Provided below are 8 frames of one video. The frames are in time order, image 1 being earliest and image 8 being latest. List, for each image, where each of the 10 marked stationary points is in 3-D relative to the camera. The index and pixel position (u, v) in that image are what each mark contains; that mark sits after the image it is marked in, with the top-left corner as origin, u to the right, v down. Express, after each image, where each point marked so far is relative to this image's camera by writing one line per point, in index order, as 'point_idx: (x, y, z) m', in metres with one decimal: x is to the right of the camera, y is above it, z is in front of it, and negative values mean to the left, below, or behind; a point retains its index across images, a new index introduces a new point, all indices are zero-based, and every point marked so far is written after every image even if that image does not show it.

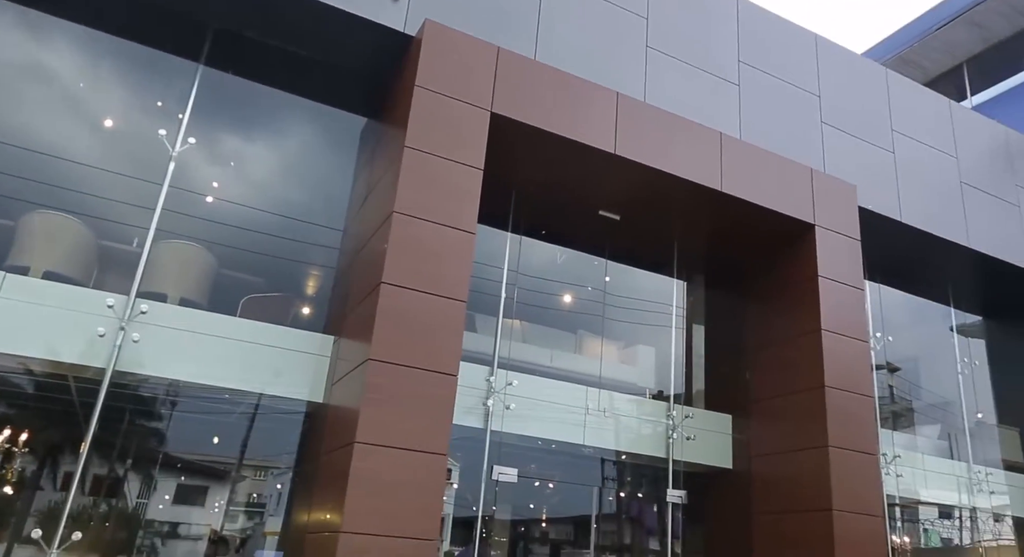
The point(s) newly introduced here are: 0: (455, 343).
0: (-0.4, -0.5, +5.8) m
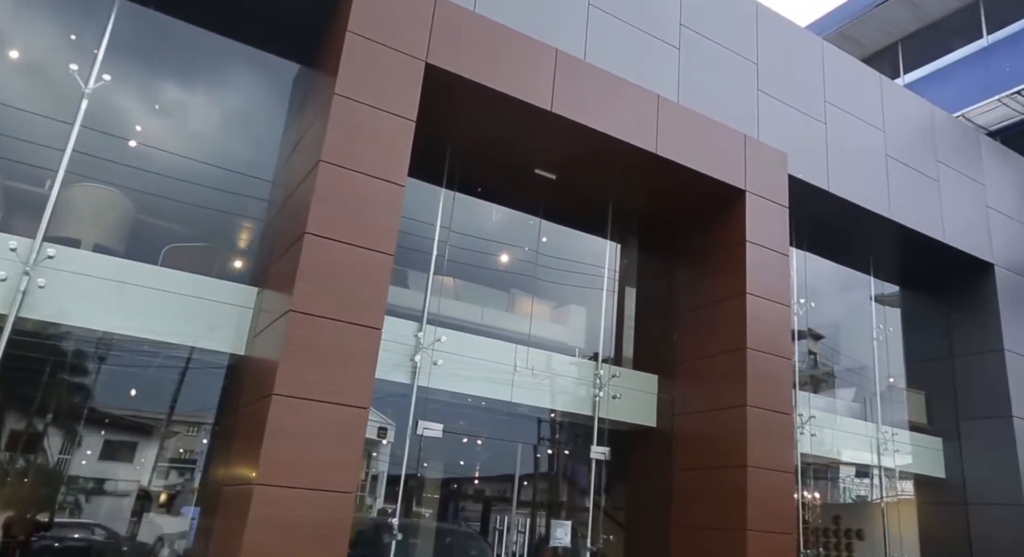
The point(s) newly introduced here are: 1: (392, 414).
0: (-1.0, -0.1, +5.8) m
1: (-1.1, -1.2, +7.0) m
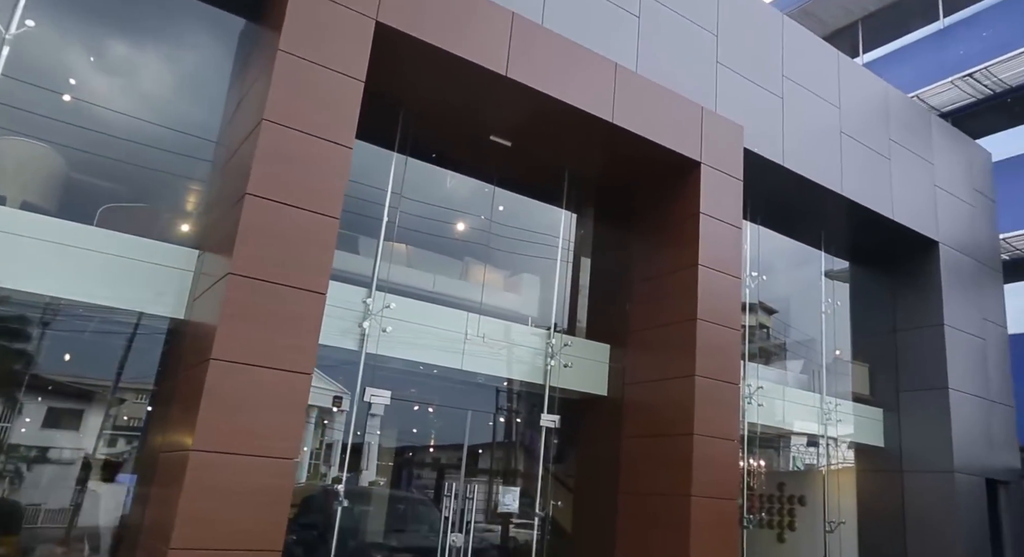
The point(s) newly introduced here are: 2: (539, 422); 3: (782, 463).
0: (-1.4, +0.1, +5.6) m
1: (-1.5, -0.9, +6.9) m
2: (+0.3, -1.5, +8.0) m
3: (+3.4, -2.3, +9.7) m
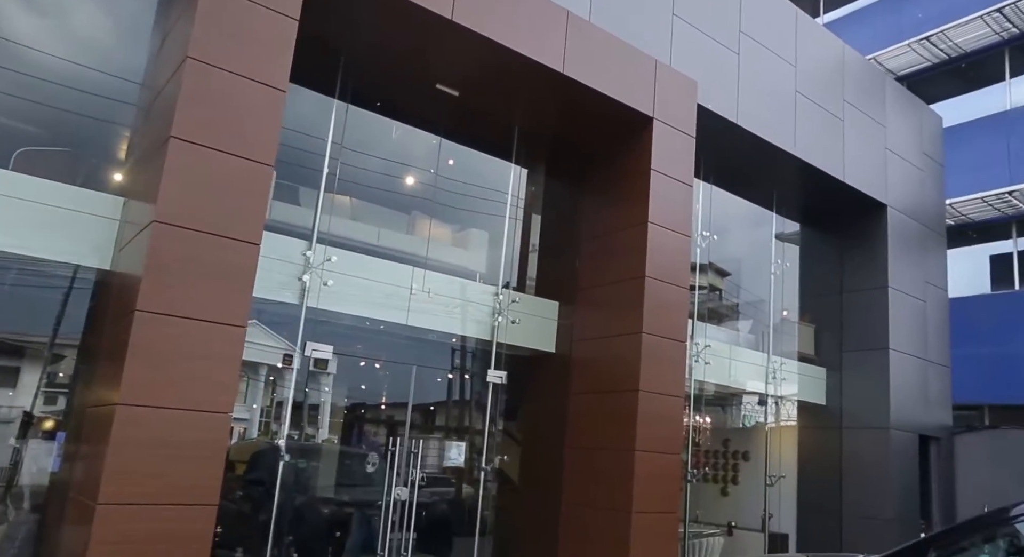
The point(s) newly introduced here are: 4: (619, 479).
0: (-1.8, +0.5, +5.4) m
1: (-2.0, -0.5, +6.7) m
2: (-0.3, -1.0, +8.0) m
3: (+2.7, -1.8, +9.8) m
4: (+1.0, -1.9, +7.2) m
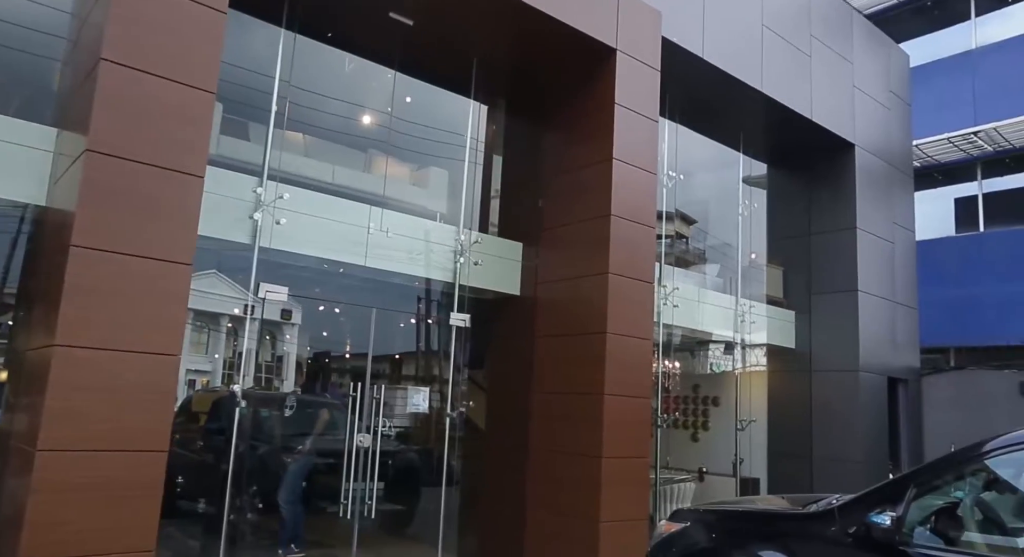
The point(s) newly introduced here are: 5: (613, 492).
0: (-2.1, +0.9, +5.1) m
1: (-2.3, 0.0, +6.4) m
2: (-0.6, -0.5, +7.8) m
3: (+2.3, -1.1, +9.8) m
4: (+0.7, -1.3, +7.1) m
5: (+0.9, -1.9, +6.9) m
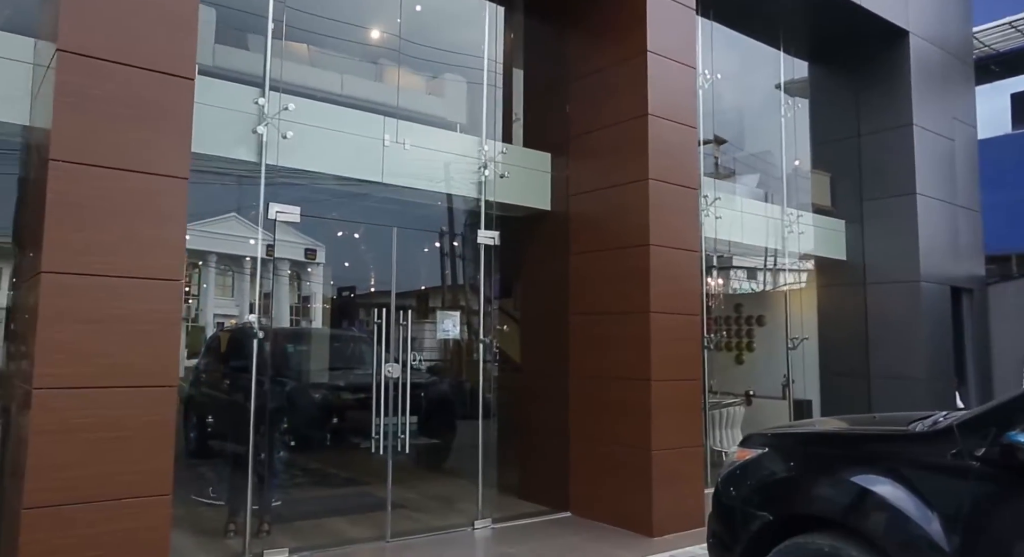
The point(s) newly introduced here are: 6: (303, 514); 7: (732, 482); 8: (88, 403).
0: (-1.9, +1.4, +4.5) m
1: (-2.1, +0.6, +5.9) m
2: (-0.3, +0.3, +7.2) m
3: (+2.7, 0.0, +9.2) m
4: (+1.0, -0.5, +6.6) m
5: (+1.3, -1.1, +6.4) m
6: (-1.8, -2.0, +6.6) m
7: (+1.1, -1.1, +4.0) m
8: (-2.2, -0.6, +3.9) m
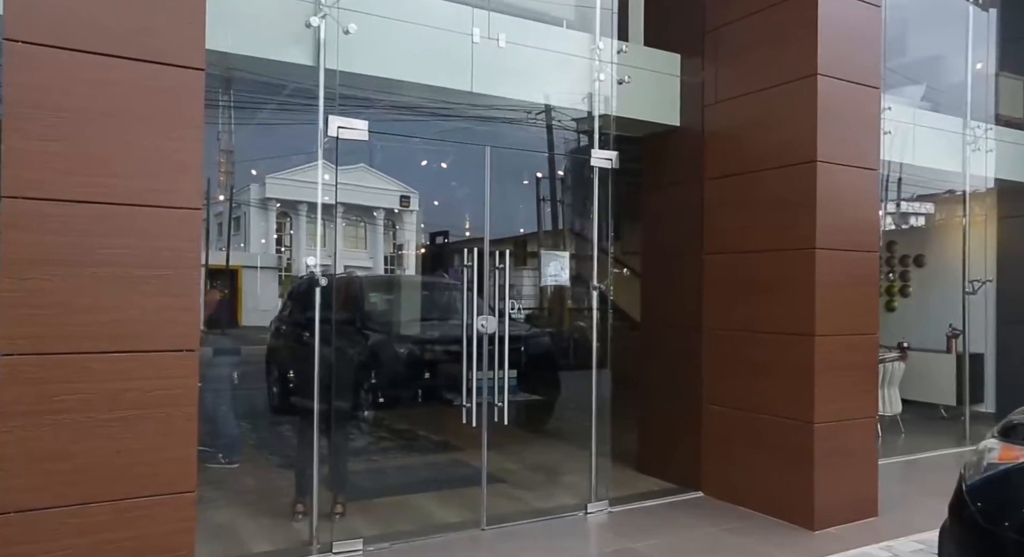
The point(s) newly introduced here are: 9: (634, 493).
0: (-1.3, +1.7, +3.4) m
1: (-1.3, +1.0, +4.8) m
2: (+0.6, +0.8, +5.9) m
3: (+3.8, +0.7, +7.5) m
4: (+1.8, 0.0, +5.2) m
5: (+2.1, -0.7, +5.0) m
6: (-0.9, -1.5, +5.6) m
7: (+1.7, -0.8, +2.7) m
8: (-1.7, -0.4, +3.0) m
9: (+0.9, -1.7, +6.0) m
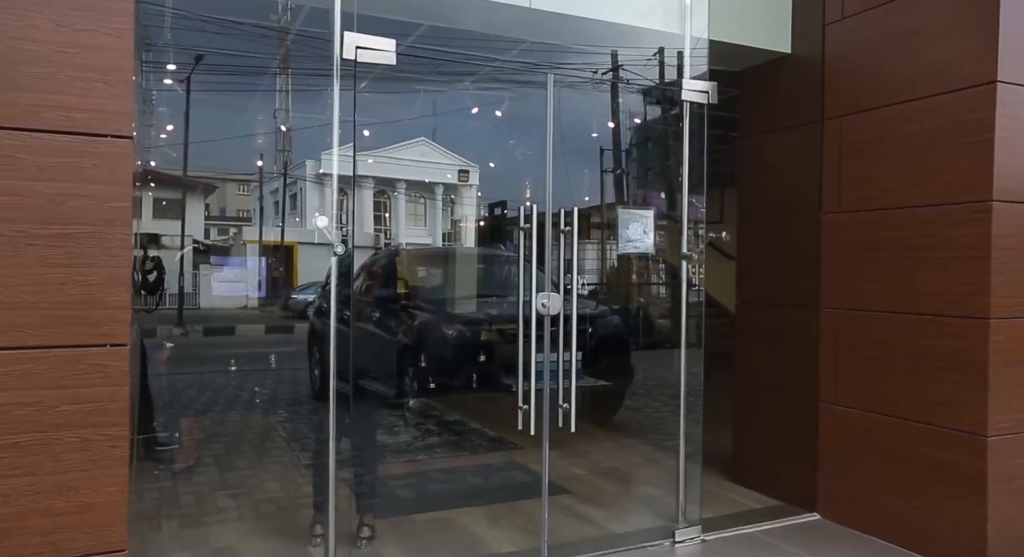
0: (-1.1, +1.8, +2.3) m
1: (-1.0, +1.1, +3.8) m
2: (+1.0, +1.0, +4.8) m
3: (+4.4, +0.9, +6.0) m
4: (+2.2, +0.1, +3.9) m
5: (+2.4, -0.5, +3.8) m
6: (-0.5, -1.4, +4.7) m
7: (+1.8, -0.7, +1.5) m
8: (-1.5, -0.3, +2.0) m
9: (+1.4, -1.5, +4.9) m
